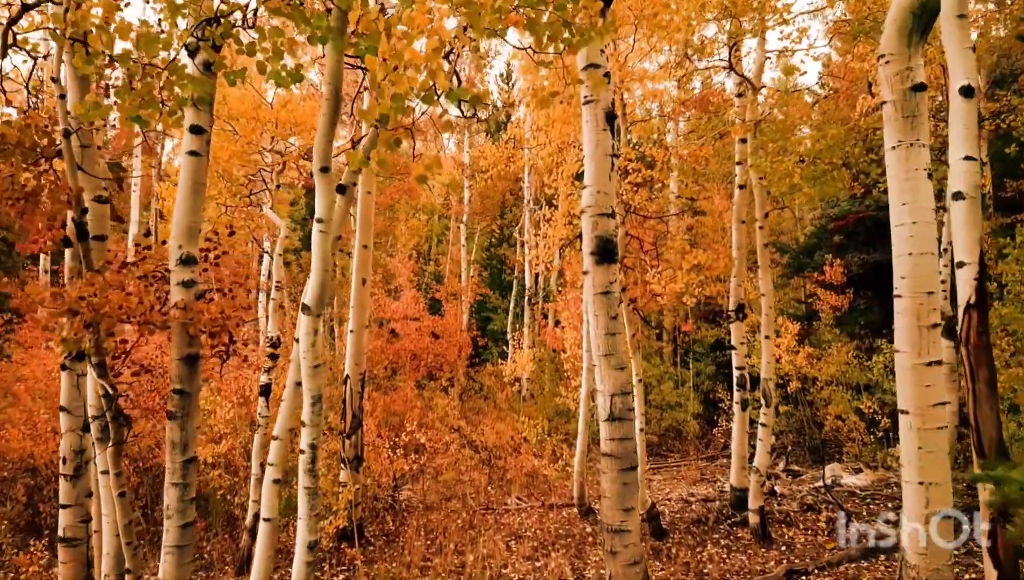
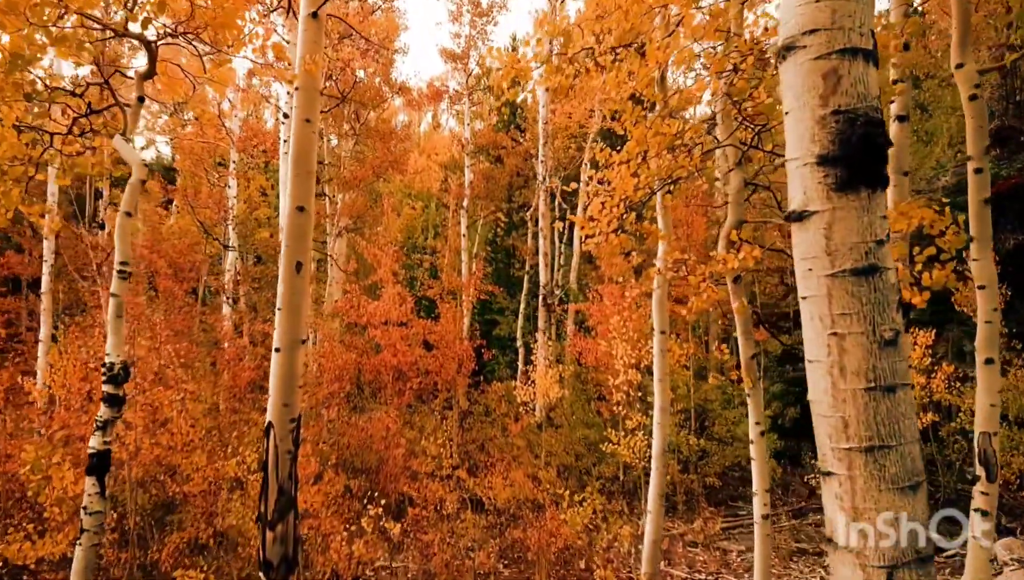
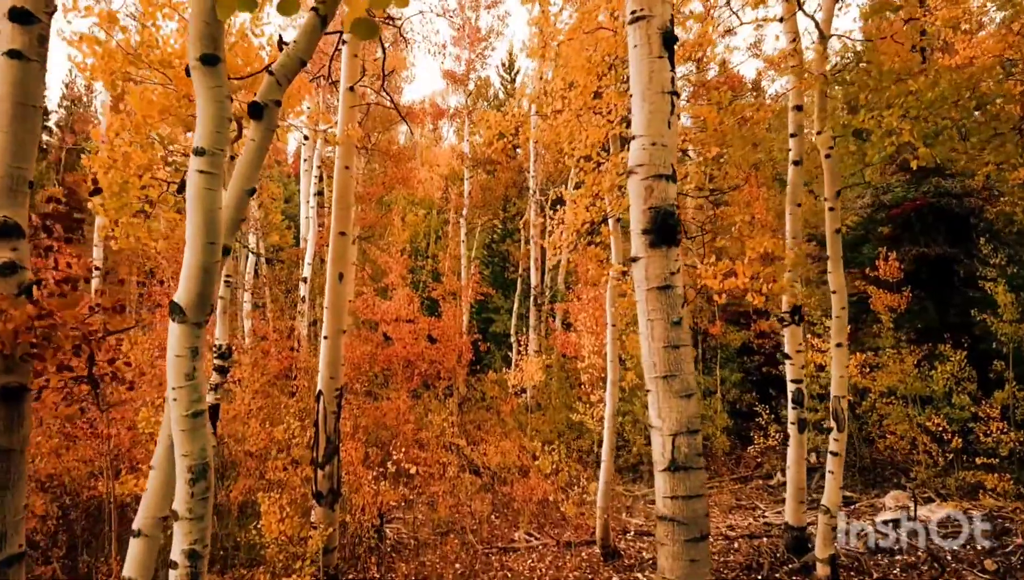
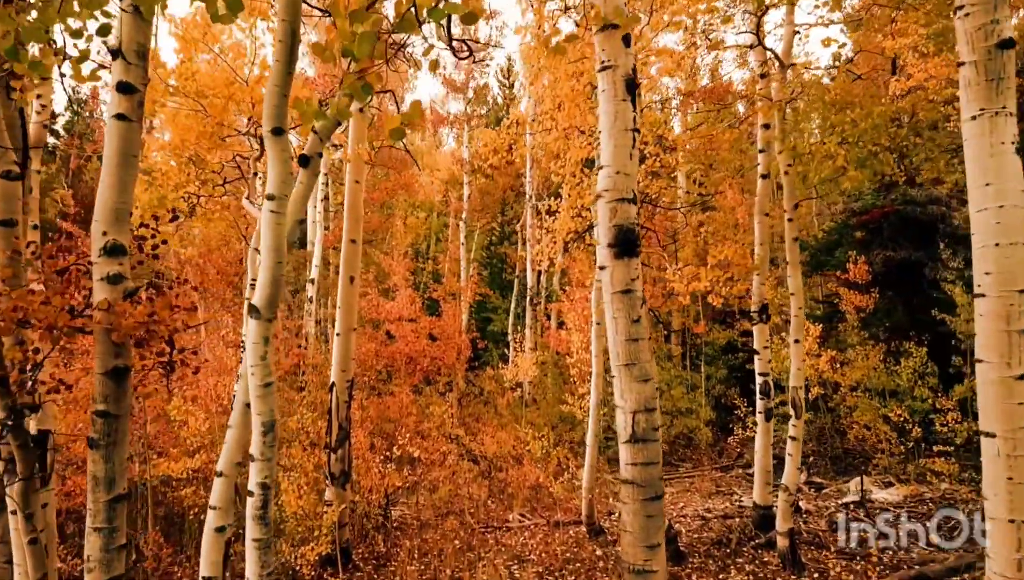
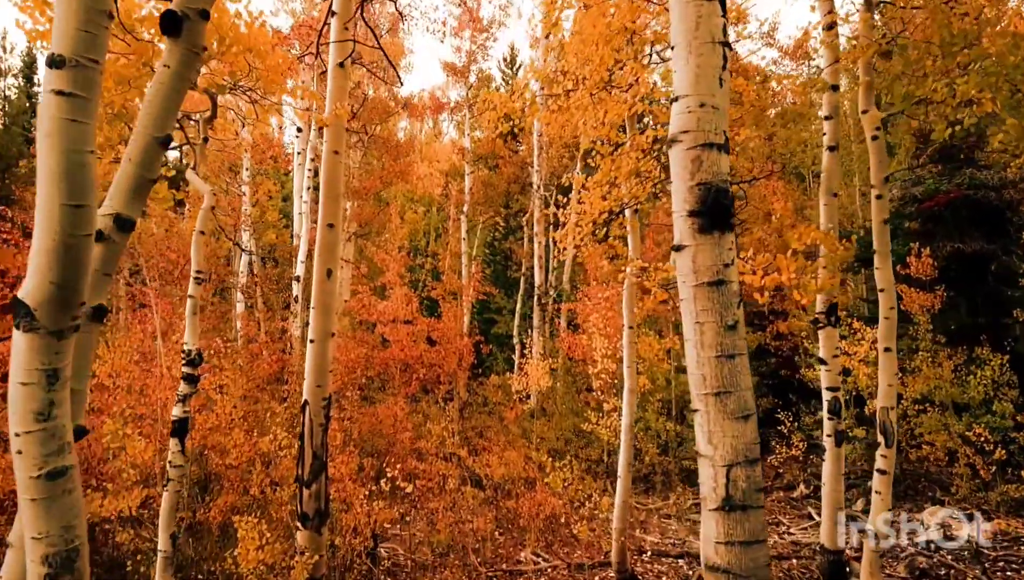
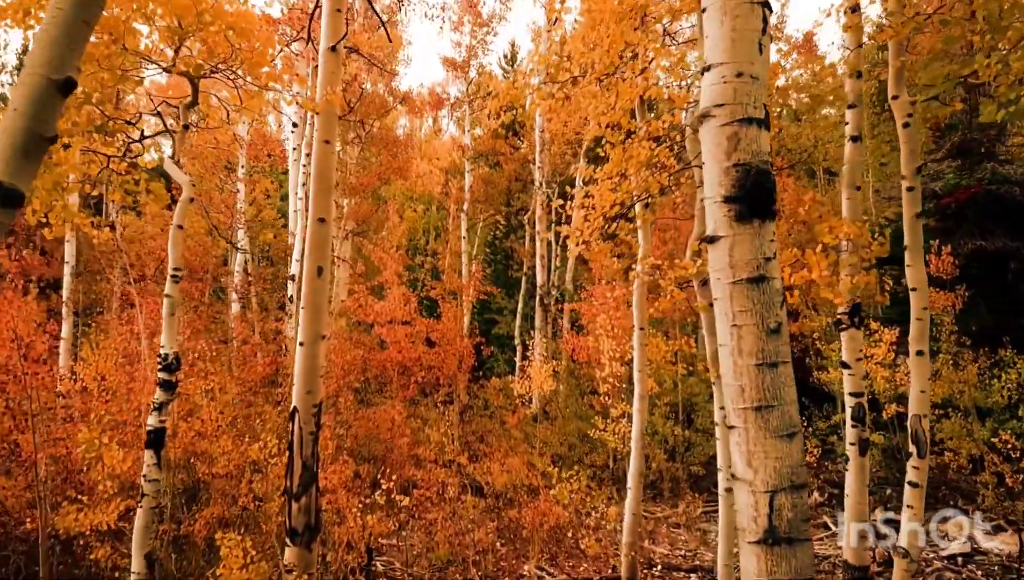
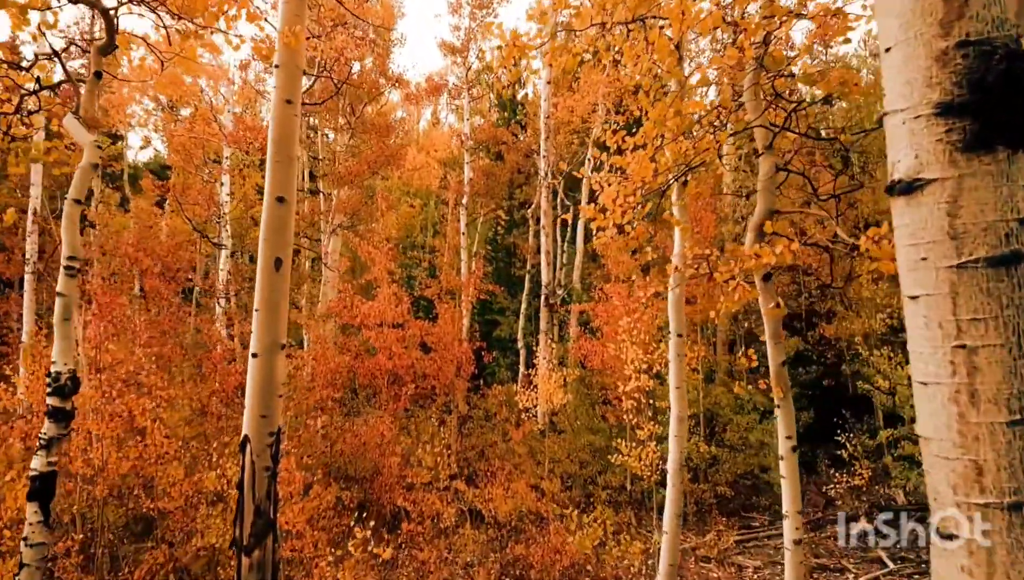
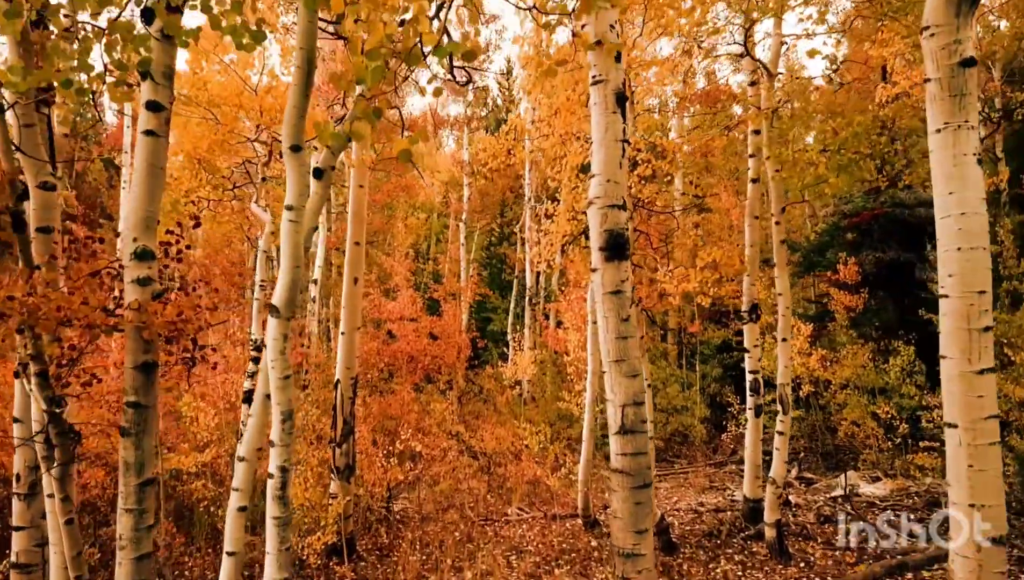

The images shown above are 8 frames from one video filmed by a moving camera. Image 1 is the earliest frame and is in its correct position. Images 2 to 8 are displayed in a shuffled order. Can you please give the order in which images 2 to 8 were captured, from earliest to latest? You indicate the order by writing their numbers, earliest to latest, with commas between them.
8, 4, 3, 5, 6, 2, 7
